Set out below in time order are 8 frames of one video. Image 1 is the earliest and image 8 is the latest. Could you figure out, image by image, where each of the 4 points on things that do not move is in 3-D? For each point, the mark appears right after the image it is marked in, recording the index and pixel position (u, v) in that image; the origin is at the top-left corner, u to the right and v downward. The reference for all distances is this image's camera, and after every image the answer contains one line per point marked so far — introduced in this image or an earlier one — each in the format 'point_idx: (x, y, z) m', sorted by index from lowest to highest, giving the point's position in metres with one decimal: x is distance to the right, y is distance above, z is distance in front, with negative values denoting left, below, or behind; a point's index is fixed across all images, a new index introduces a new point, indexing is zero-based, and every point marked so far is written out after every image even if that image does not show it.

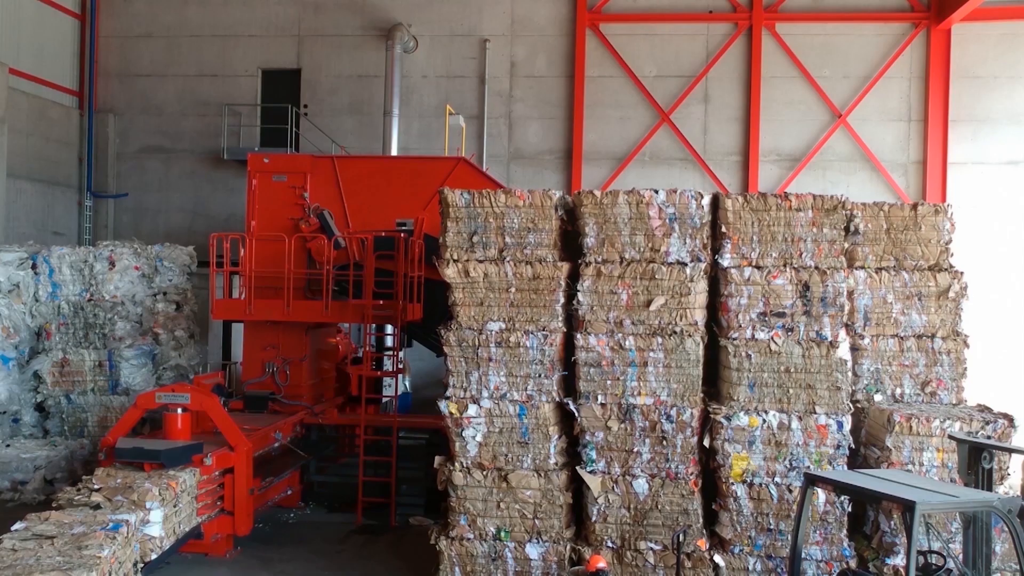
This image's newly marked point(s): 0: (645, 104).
0: (+1.5, +2.0, +10.8) m
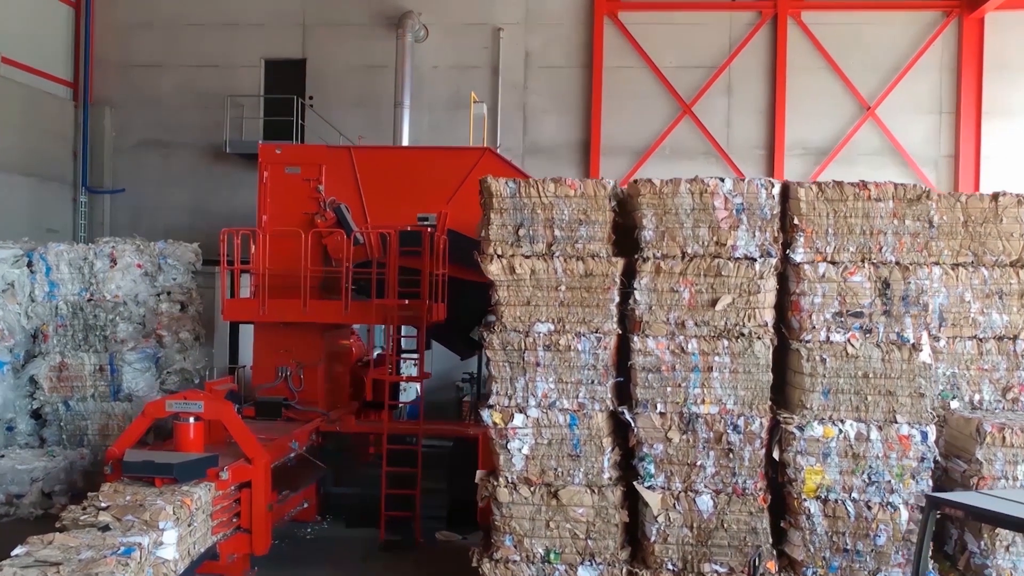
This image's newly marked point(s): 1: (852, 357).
0: (+1.6, +2.0, +10.4) m
1: (+1.4, -0.3, +4.2) m
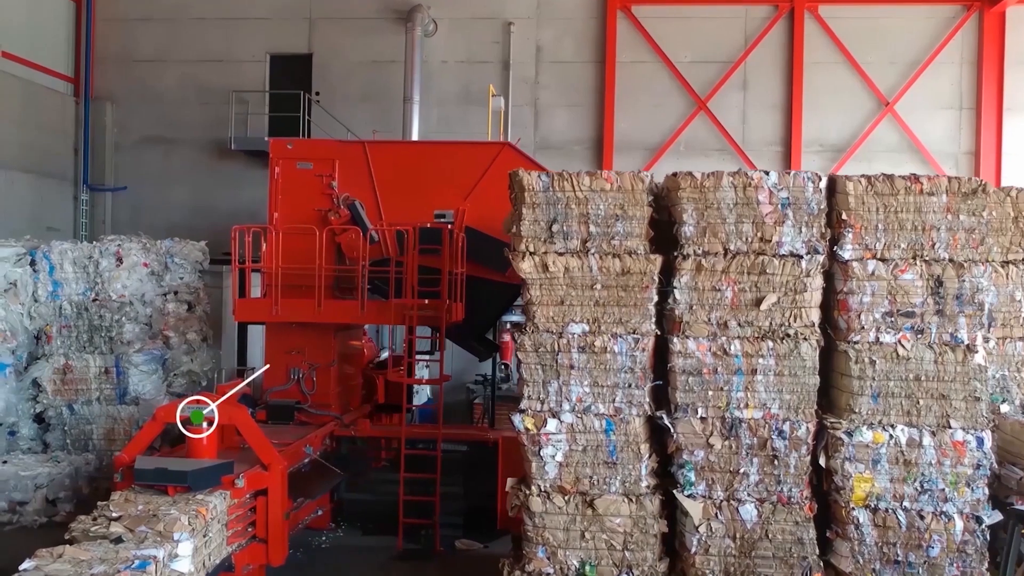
0: (+1.7, +2.0, +10.2) m
1: (+1.6, -0.3, +4.0) m
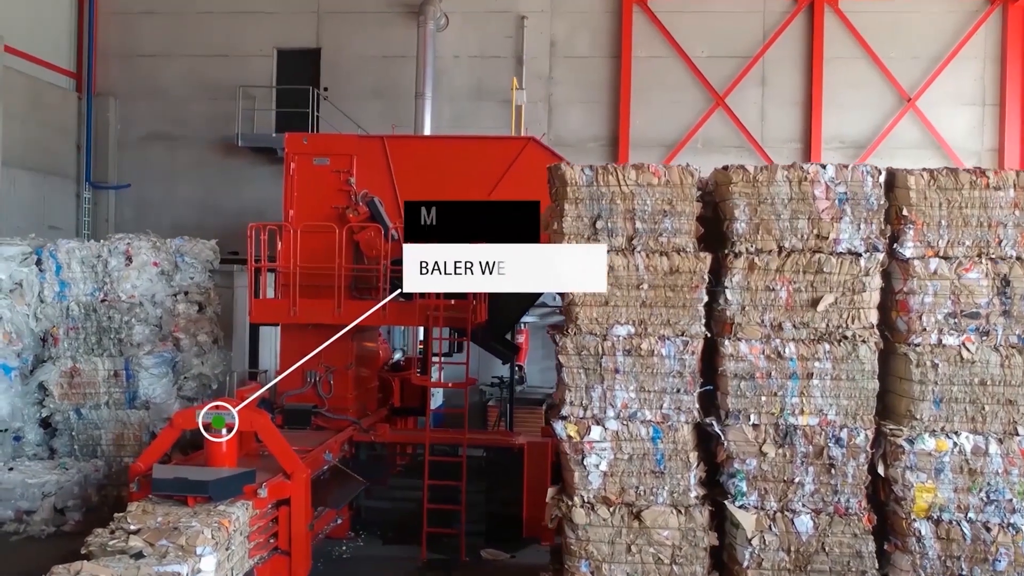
0: (+1.8, +2.0, +10.0) m
1: (+1.7, -0.3, +3.8) m
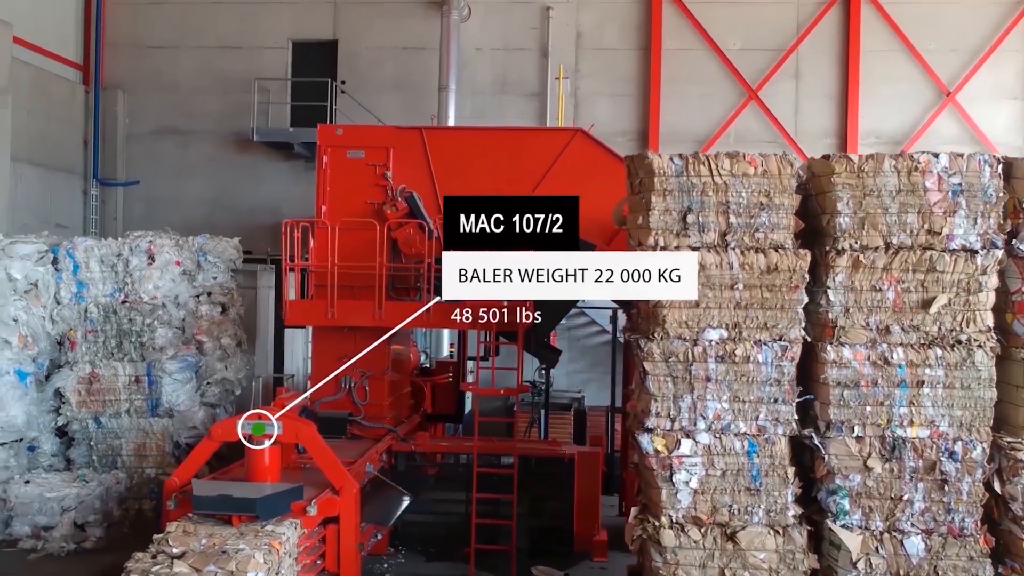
0: (+2.1, +2.0, +9.7) m
1: (+2.0, -0.3, +3.5) m
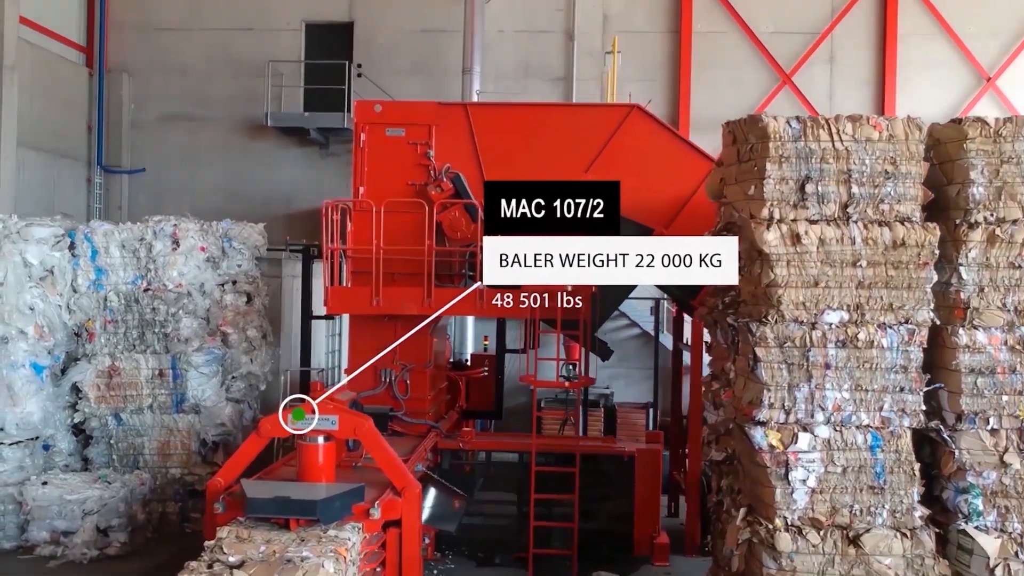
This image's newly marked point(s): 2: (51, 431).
0: (+2.3, +2.1, +9.4) m
1: (+2.4, -0.2, +3.2) m
2: (-2.5, -0.8, +5.5) m
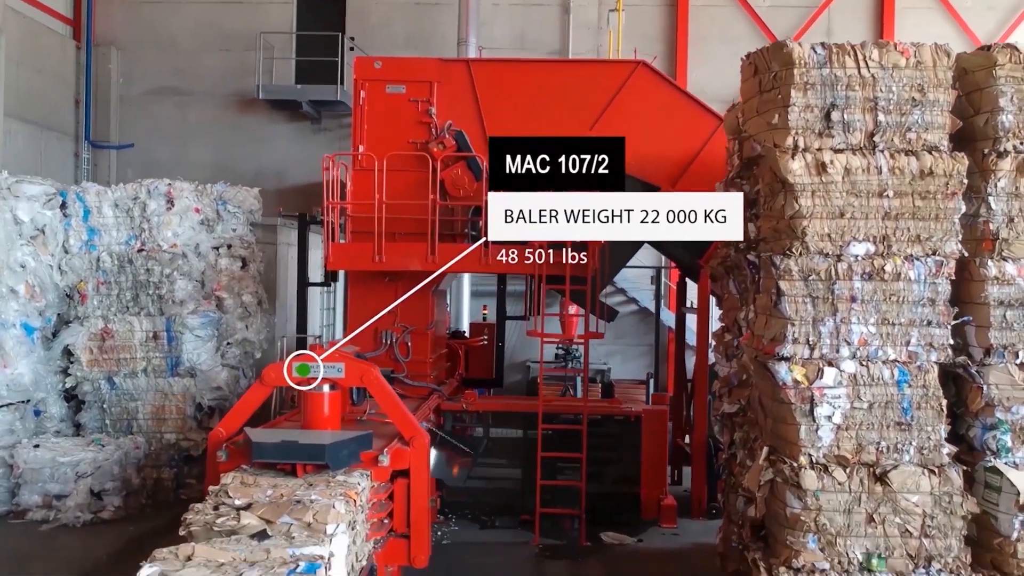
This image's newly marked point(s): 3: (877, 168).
0: (+2.2, +2.3, +9.3) m
1: (+2.4, 0.0, +3.1) m
2: (-2.5, -0.6, +5.4) m
3: (+1.1, +0.4, +3.2) m
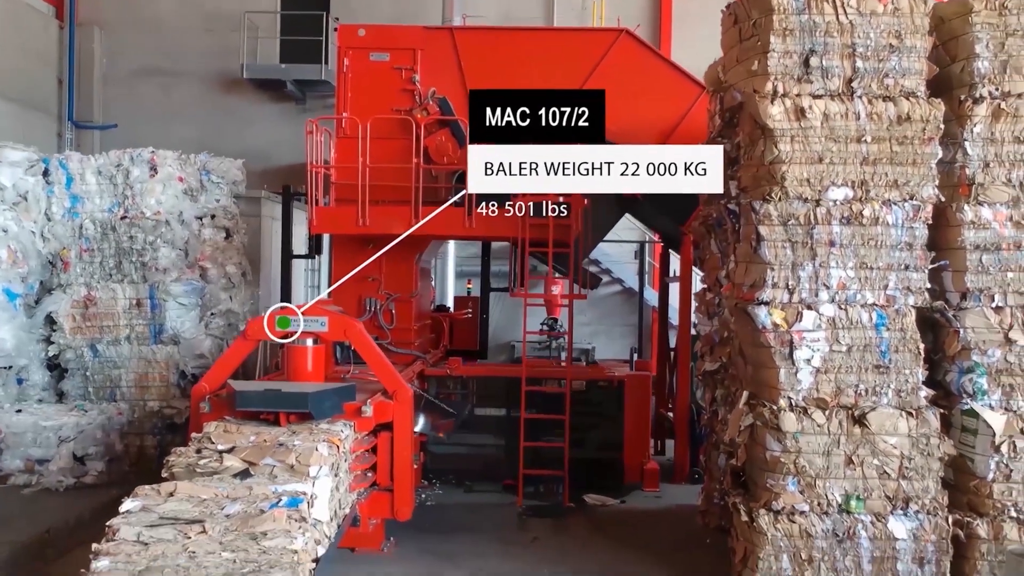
0: (+2.1, +2.5, +9.4) m
1: (+2.4, +0.2, +3.1) m
2: (-2.6, -0.4, +5.3) m
3: (+1.1, +0.6, +3.2) m
